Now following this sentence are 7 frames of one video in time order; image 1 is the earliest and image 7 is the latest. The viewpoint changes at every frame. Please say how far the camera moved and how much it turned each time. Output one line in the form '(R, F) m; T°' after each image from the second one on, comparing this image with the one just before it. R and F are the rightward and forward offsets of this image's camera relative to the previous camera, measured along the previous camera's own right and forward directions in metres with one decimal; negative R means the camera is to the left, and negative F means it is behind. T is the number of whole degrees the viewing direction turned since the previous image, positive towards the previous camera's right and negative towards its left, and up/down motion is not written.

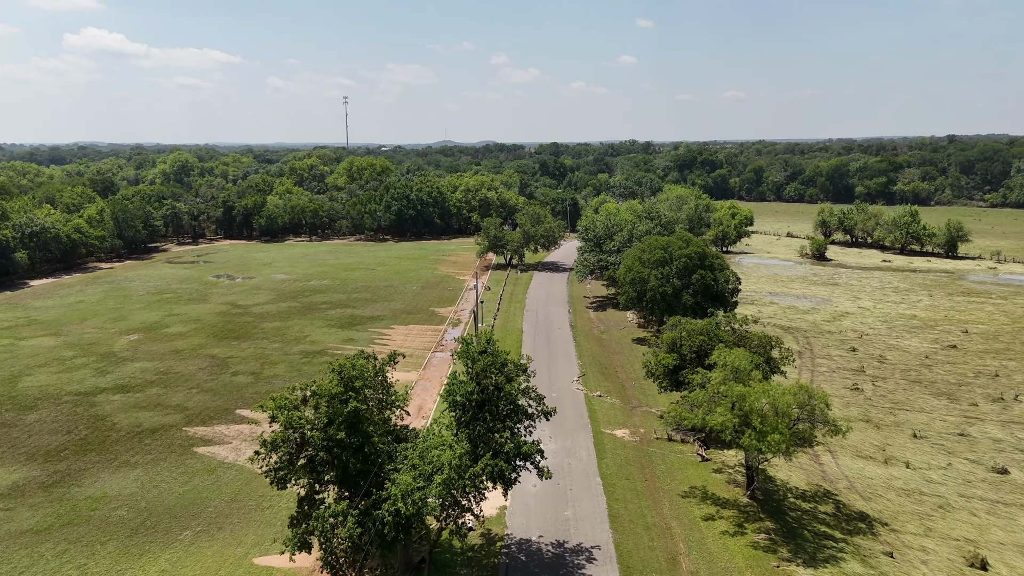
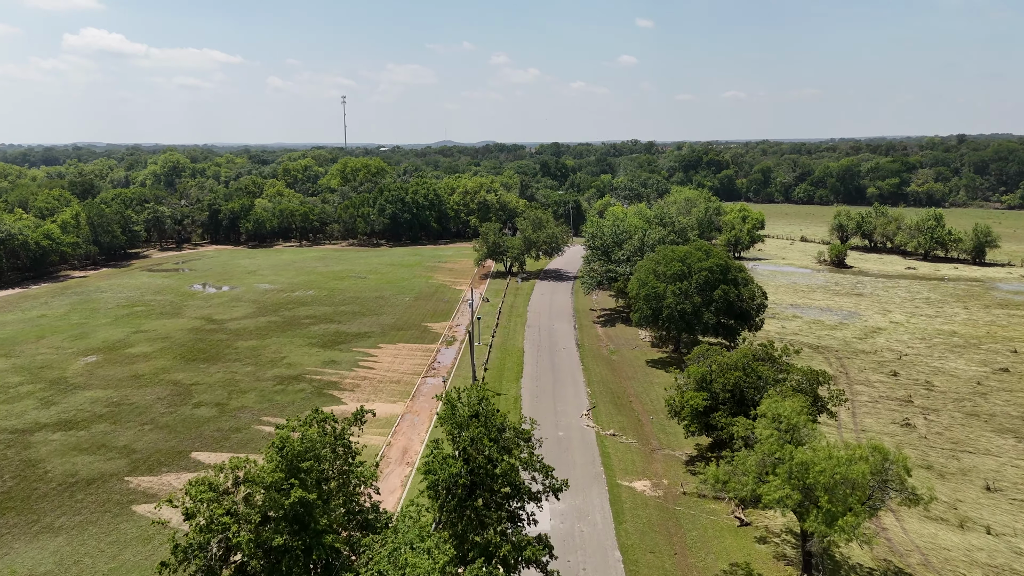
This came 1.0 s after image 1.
(0.0, +4.5) m; 0°
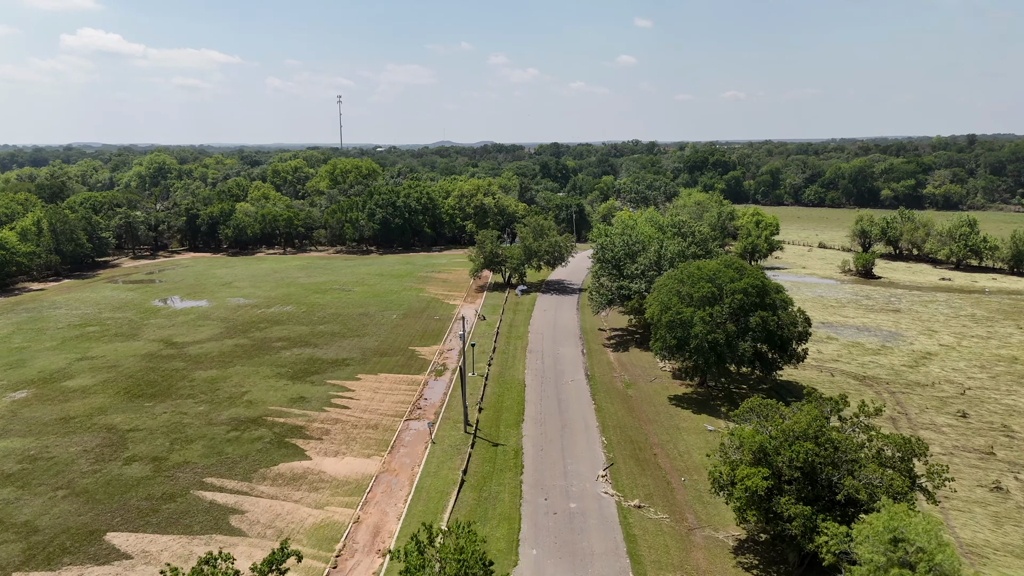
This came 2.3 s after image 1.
(0.0, +5.8) m; 0°
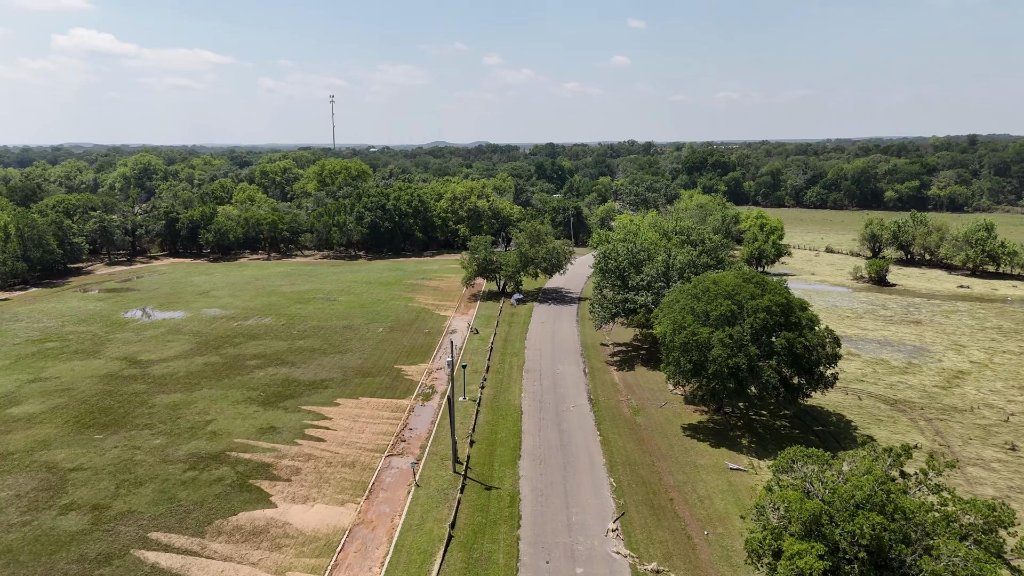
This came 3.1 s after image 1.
(0.0, +3.6) m; 0°
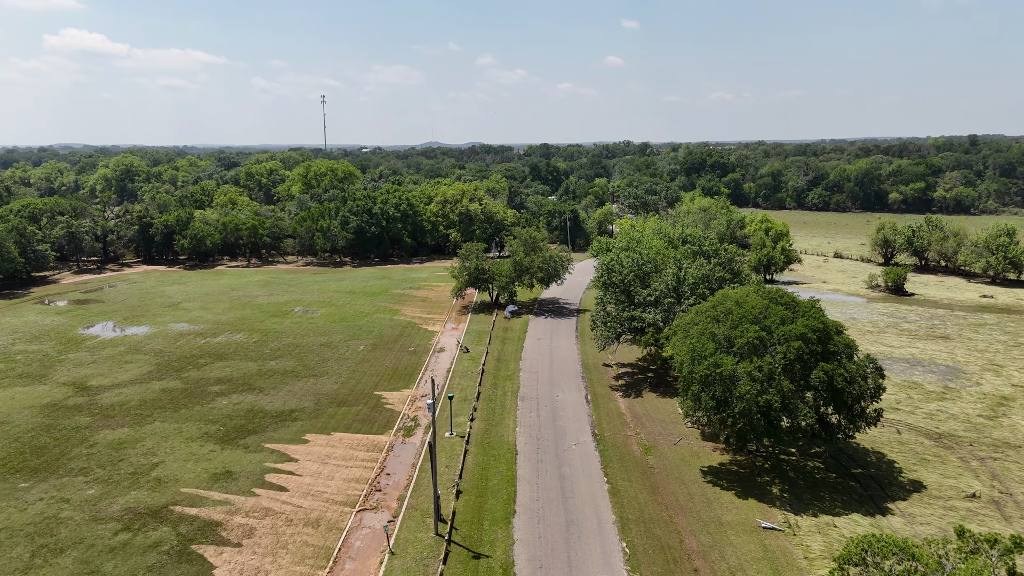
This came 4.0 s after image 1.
(0.0, +4.1) m; 0°
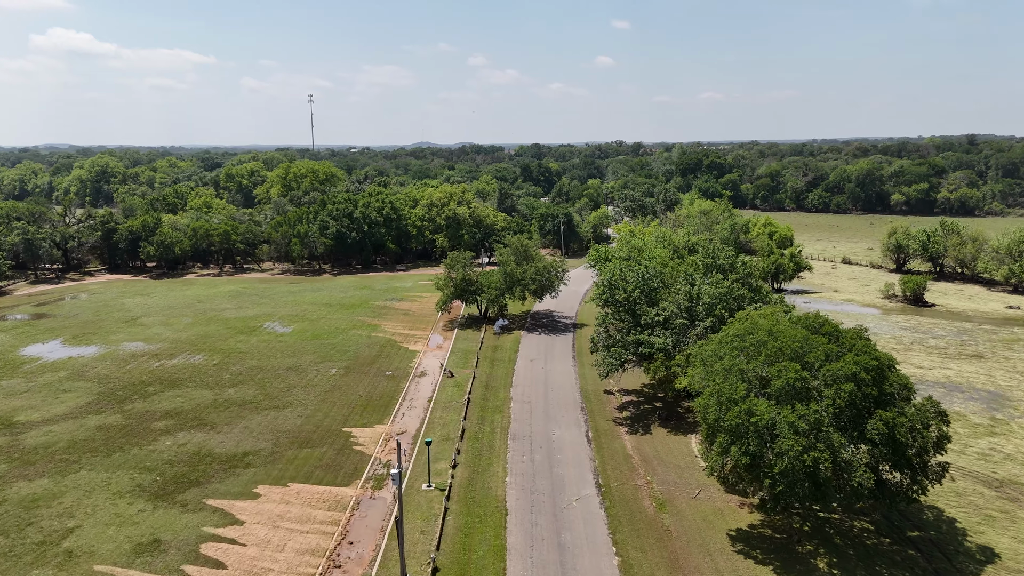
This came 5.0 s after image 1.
(+0.1, +4.5) m; +1°
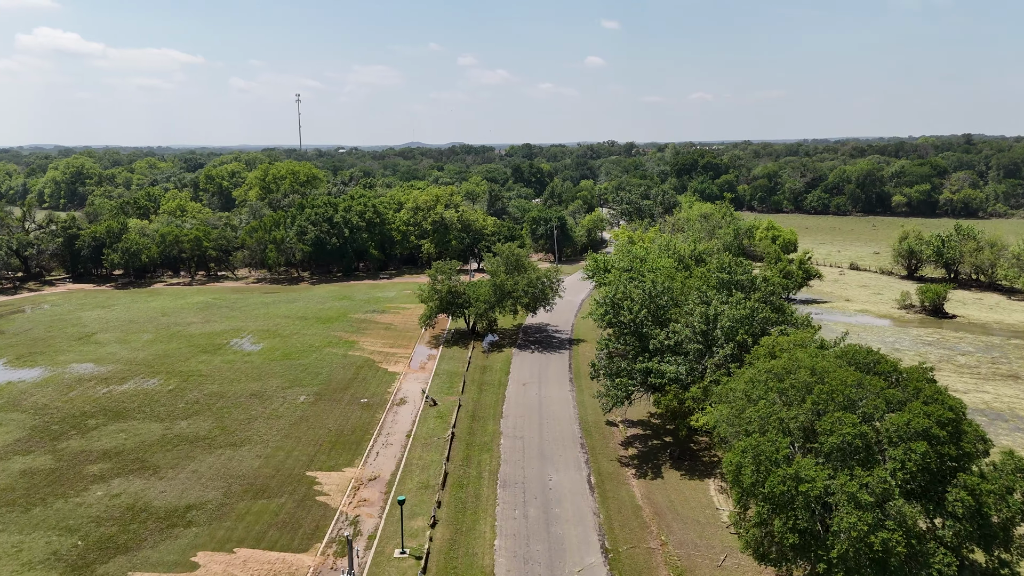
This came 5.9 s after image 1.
(+0.1, +4.1) m; +1°
